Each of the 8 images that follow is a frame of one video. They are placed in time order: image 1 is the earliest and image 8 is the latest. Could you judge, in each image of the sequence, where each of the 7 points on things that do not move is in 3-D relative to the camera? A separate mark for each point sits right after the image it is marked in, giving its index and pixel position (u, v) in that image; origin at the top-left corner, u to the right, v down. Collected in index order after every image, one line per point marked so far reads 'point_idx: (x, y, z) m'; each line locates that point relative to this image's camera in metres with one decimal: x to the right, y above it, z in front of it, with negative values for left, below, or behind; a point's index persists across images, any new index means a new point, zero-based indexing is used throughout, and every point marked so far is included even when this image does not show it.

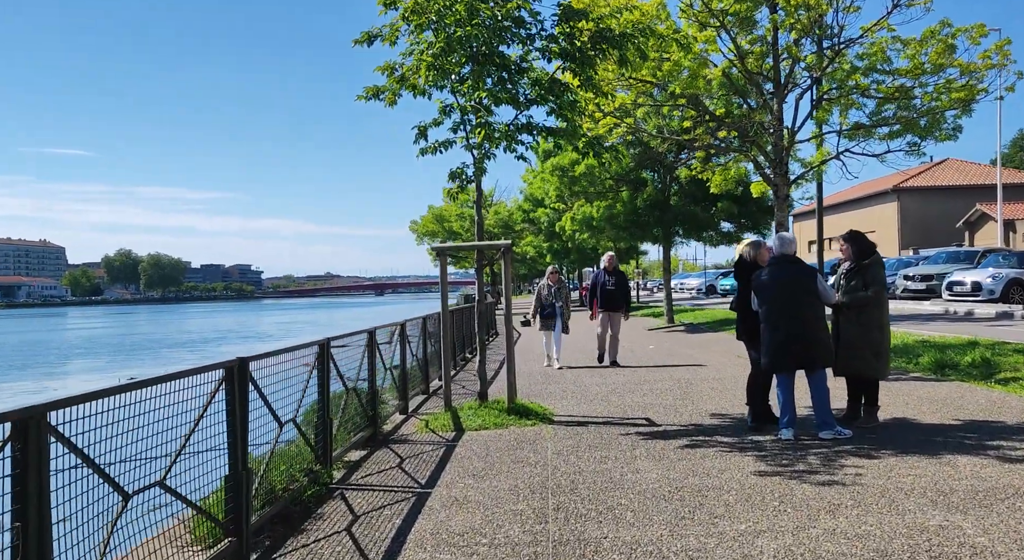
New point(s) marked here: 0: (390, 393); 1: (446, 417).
0: (-1.4, -1.3, +8.9) m
1: (-0.7, -1.5, +8.1) m
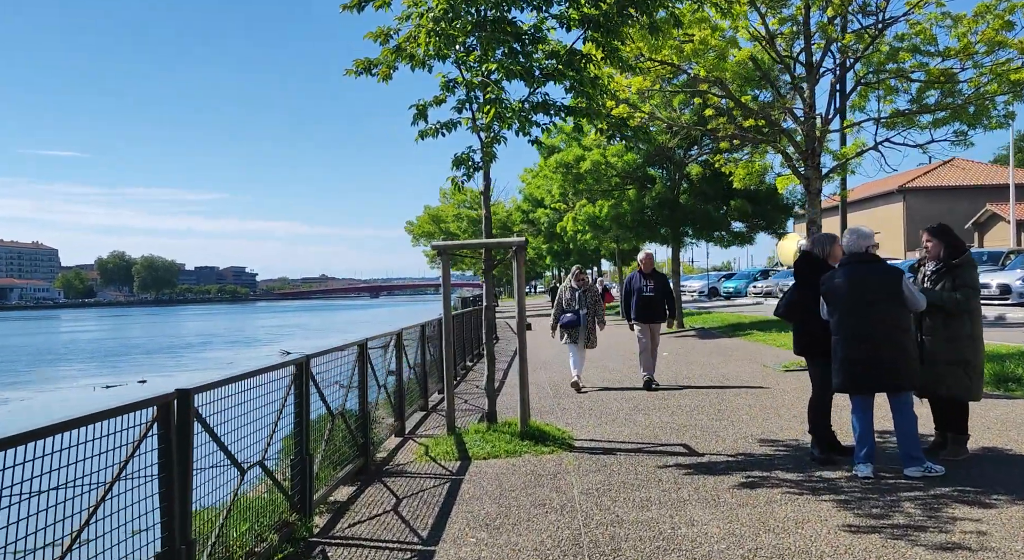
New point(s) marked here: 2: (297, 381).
0: (-1.3, -1.3, +7.8) m
1: (-0.6, -1.6, +7.0) m
2: (-1.5, -0.7, +5.1) m
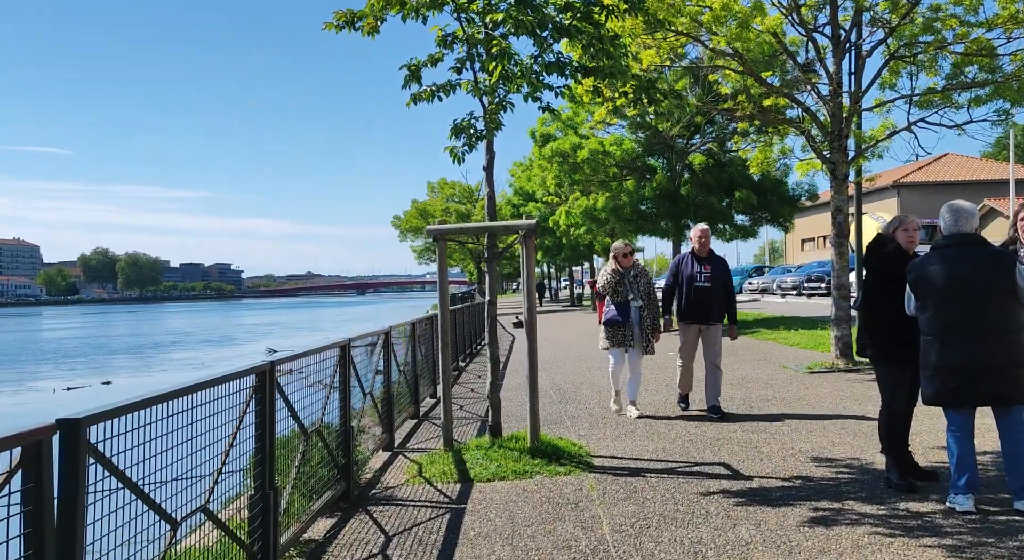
0: (-1.3, -1.3, +6.7) m
1: (-0.5, -1.5, +6.0) m
2: (-1.4, -0.6, +4.0) m
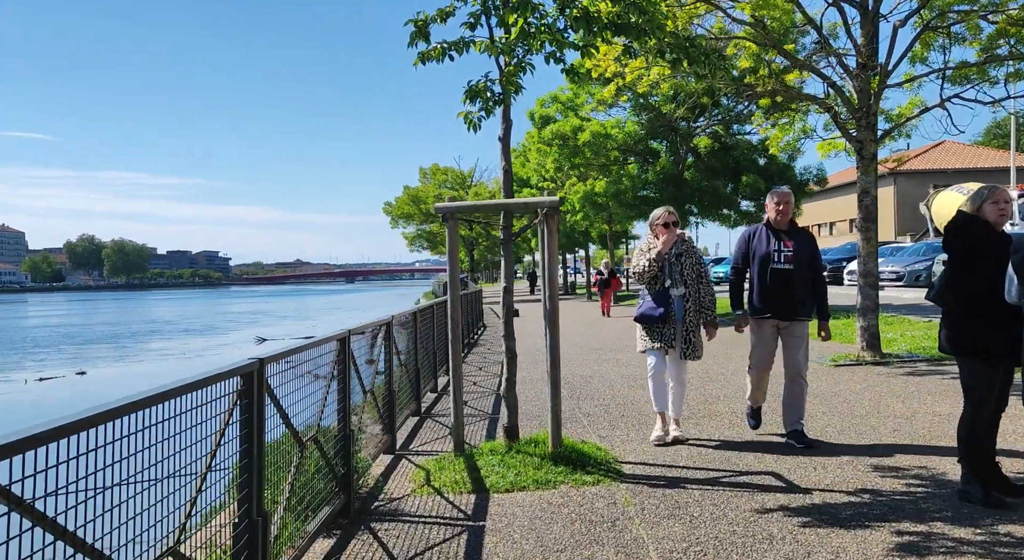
0: (-1.1, -1.1, +6.0) m
1: (-0.4, -1.4, +5.3) m
2: (-1.2, -0.5, +3.4) m
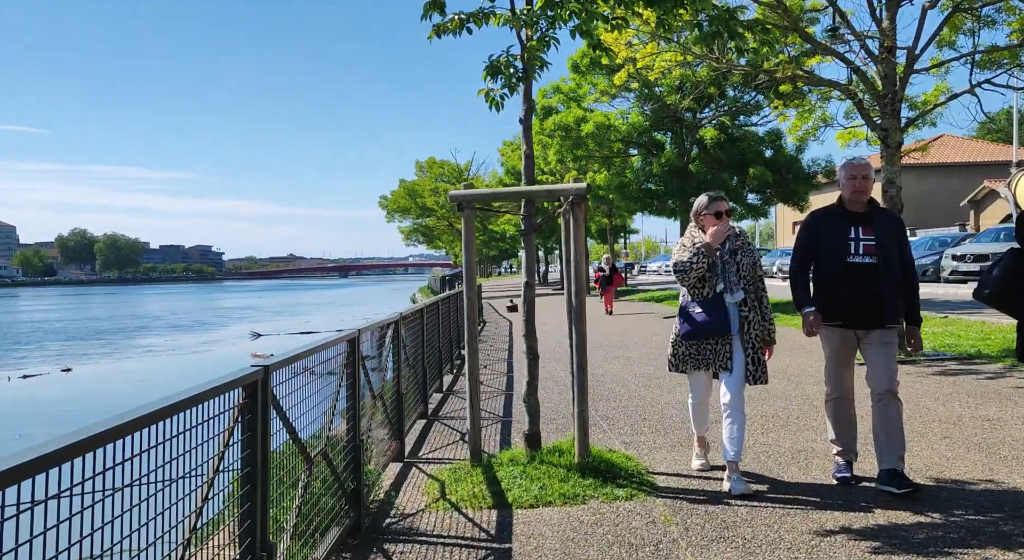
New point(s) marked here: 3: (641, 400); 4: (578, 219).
0: (-1.0, -1.1, +5.6) m
1: (-0.2, -1.3, +4.9) m
2: (-1.0, -0.5, +2.9) m
3: (+1.3, -1.3, +7.8) m
4: (+0.4, +0.4, +5.1) m
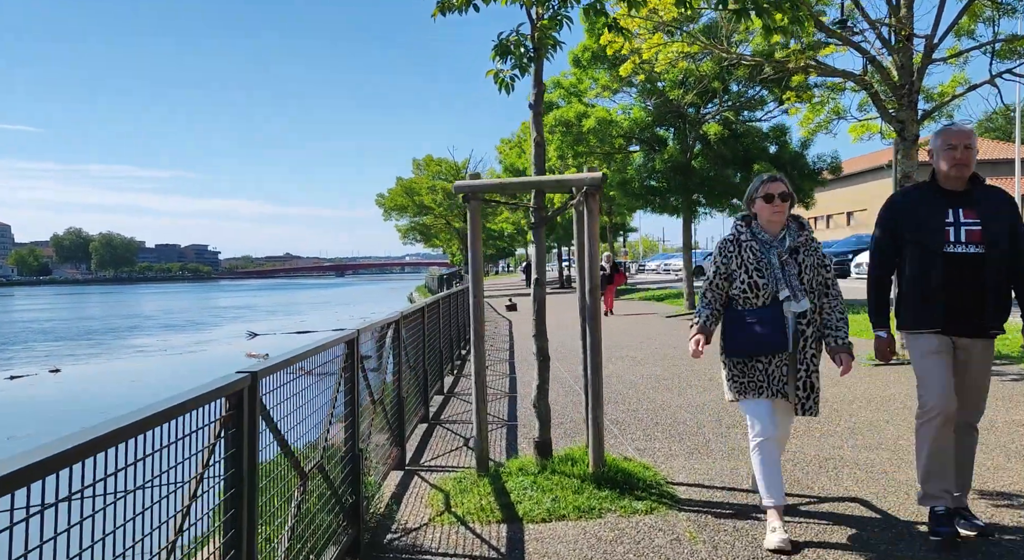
0: (-0.9, -1.1, +5.3) m
1: (-0.2, -1.3, +4.6) m
2: (-1.0, -0.5, +2.6) m
3: (+1.4, -1.2, +7.4) m
4: (+0.5, +0.4, +4.7) m
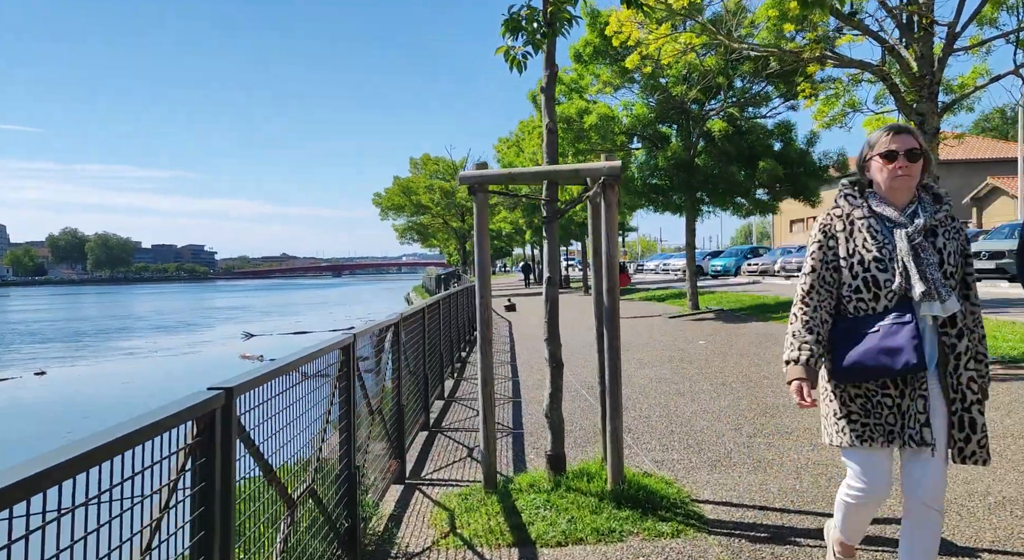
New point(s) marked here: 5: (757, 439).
0: (-0.9, -1.1, +4.9) m
1: (-0.1, -1.3, +4.2) m
2: (-0.9, -0.5, +2.2) m
3: (+1.4, -1.2, +7.1) m
4: (+0.6, +0.4, +4.4) m
5: (+1.9, -1.2, +5.6) m
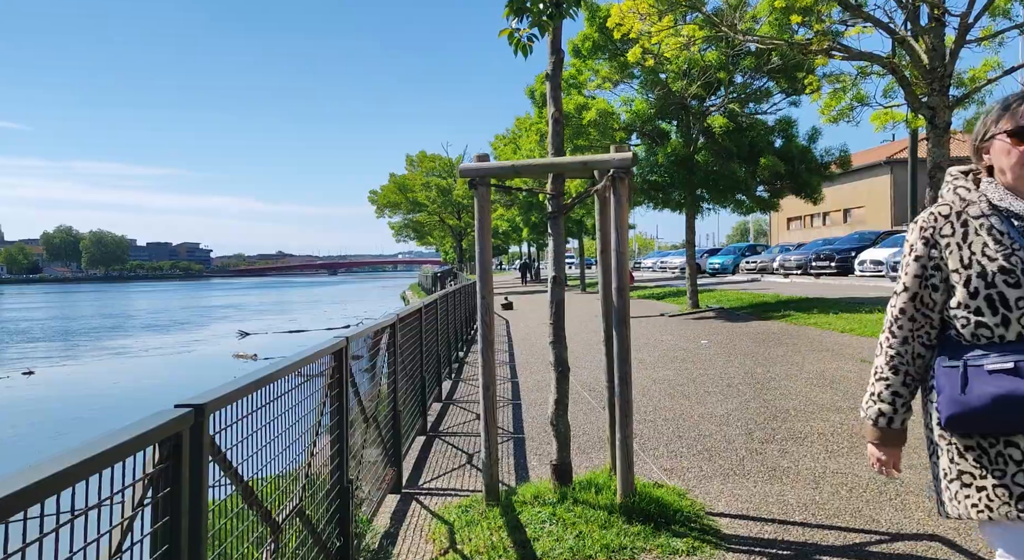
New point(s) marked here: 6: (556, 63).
0: (-0.9, -1.1, +4.6) m
1: (-0.1, -1.3, +3.9) m
2: (-0.9, -0.5, +1.9) m
3: (+1.4, -1.2, +6.8) m
4: (+0.6, +0.4, +4.1) m
5: (+1.9, -1.2, +5.3) m
6: (+0.3, +1.2, +4.1) m
